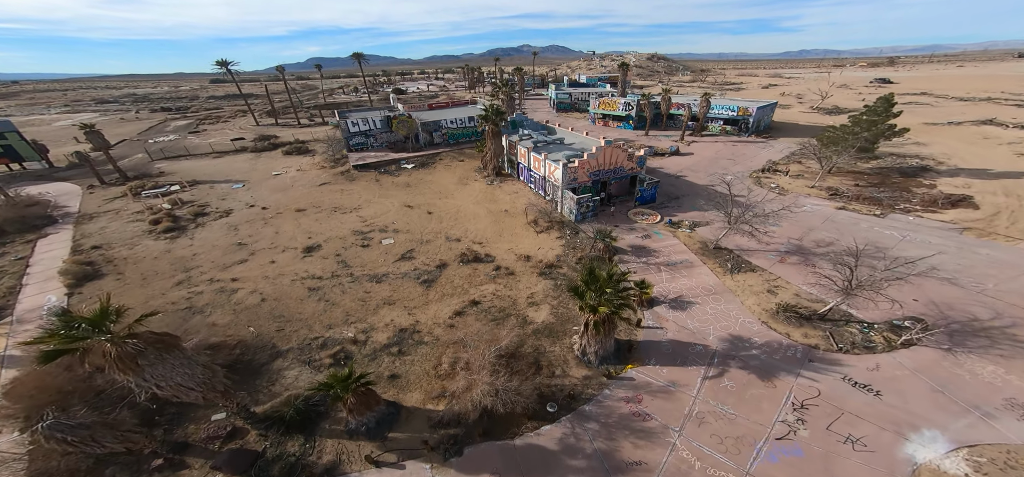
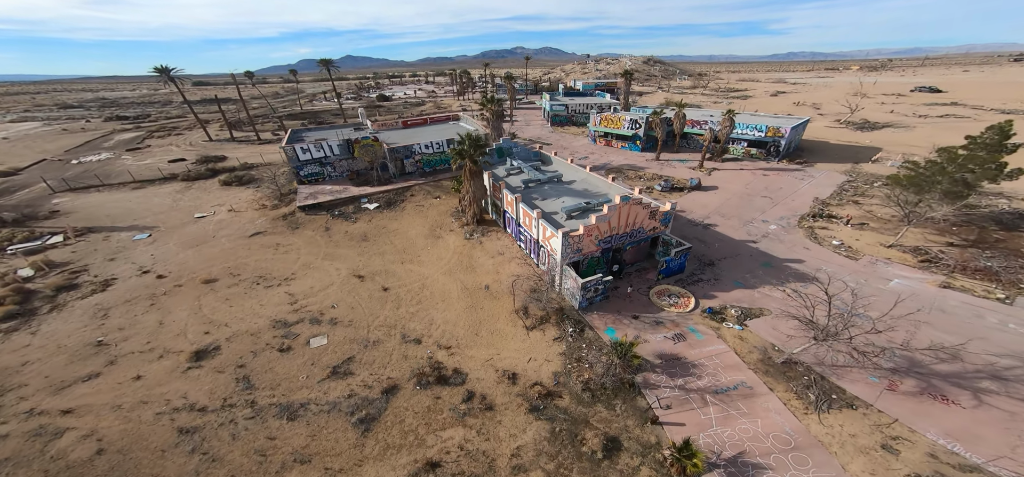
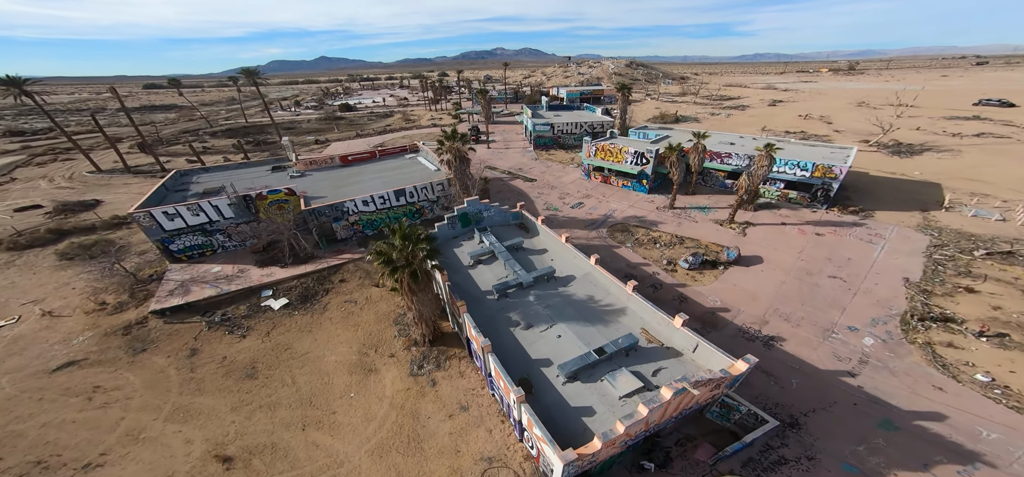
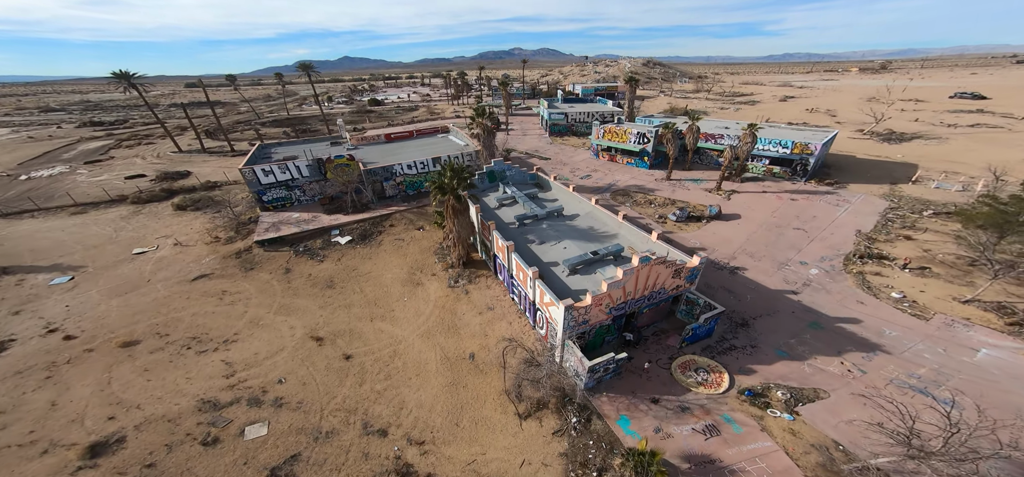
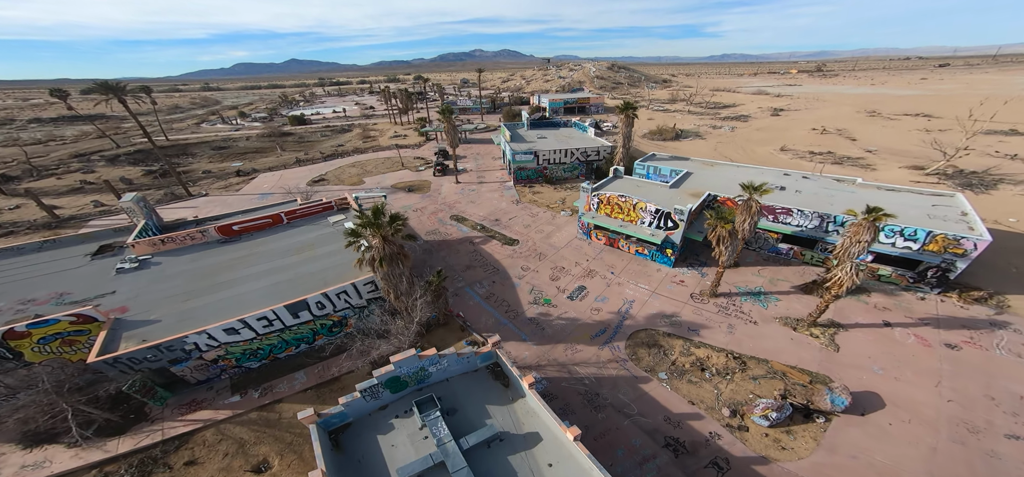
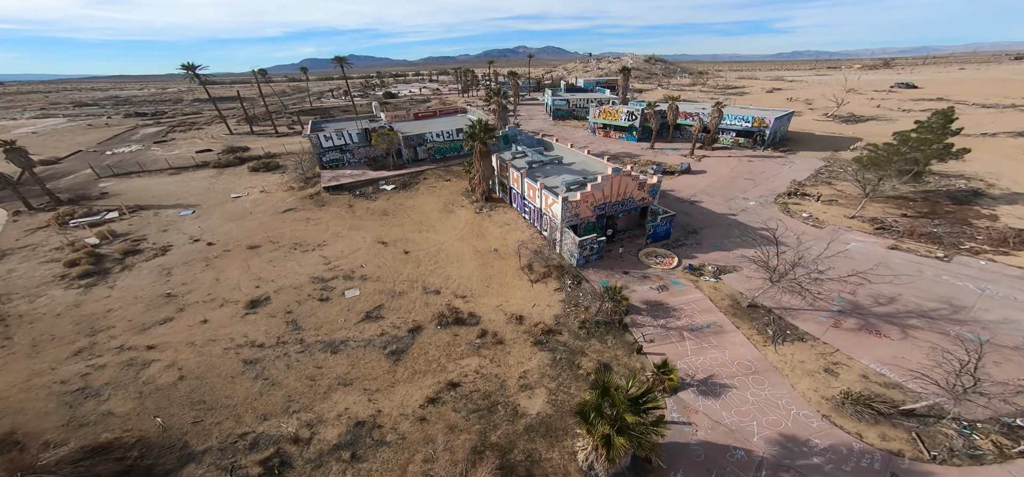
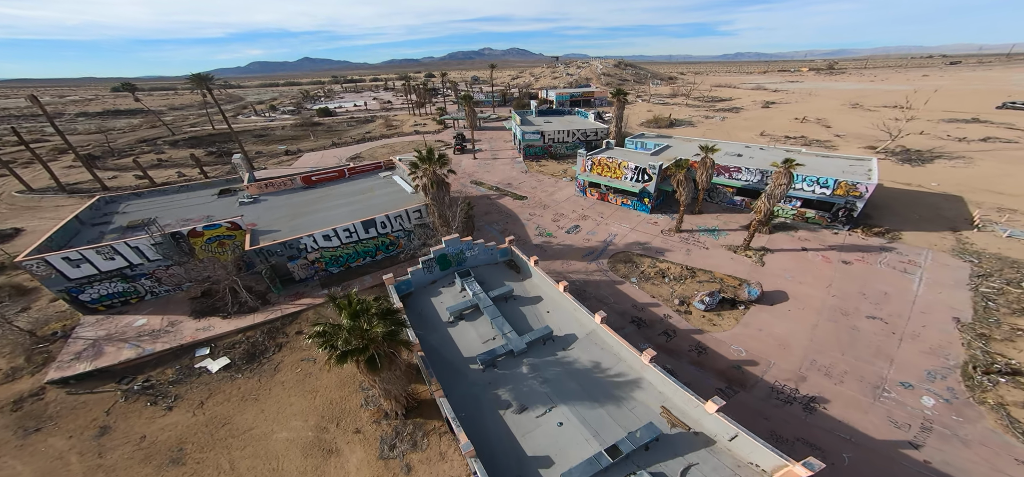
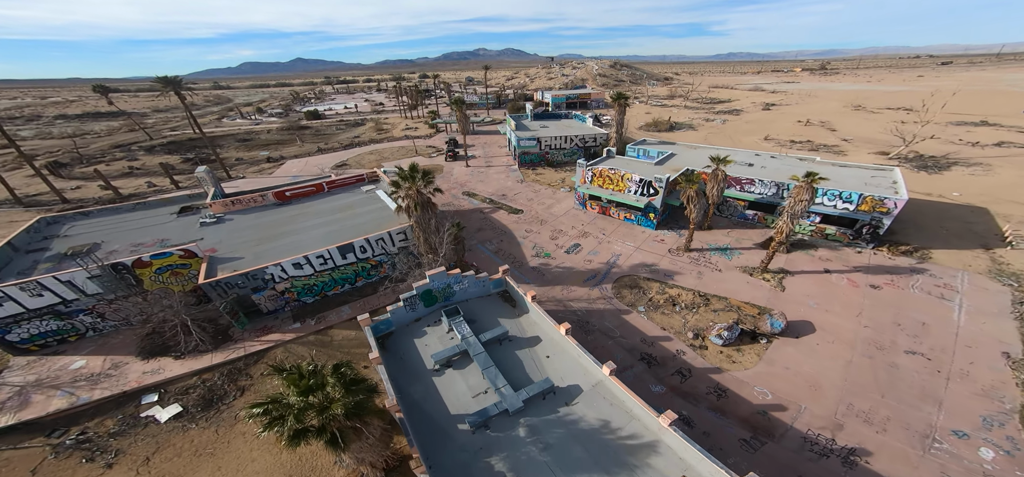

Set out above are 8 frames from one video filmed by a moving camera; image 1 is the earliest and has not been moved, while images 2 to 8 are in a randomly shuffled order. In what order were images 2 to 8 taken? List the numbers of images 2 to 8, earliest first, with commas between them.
6, 2, 4, 3, 7, 8, 5
